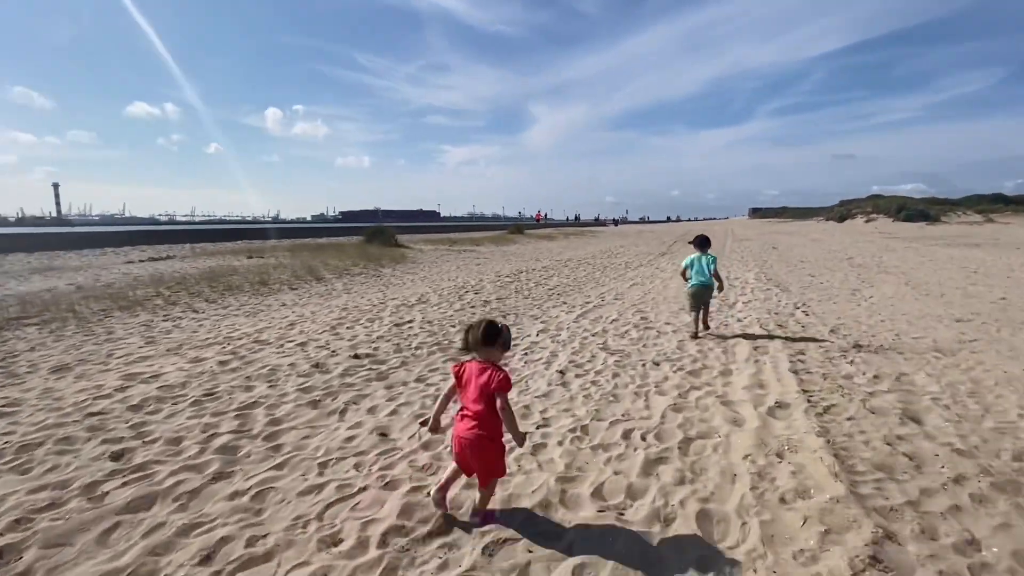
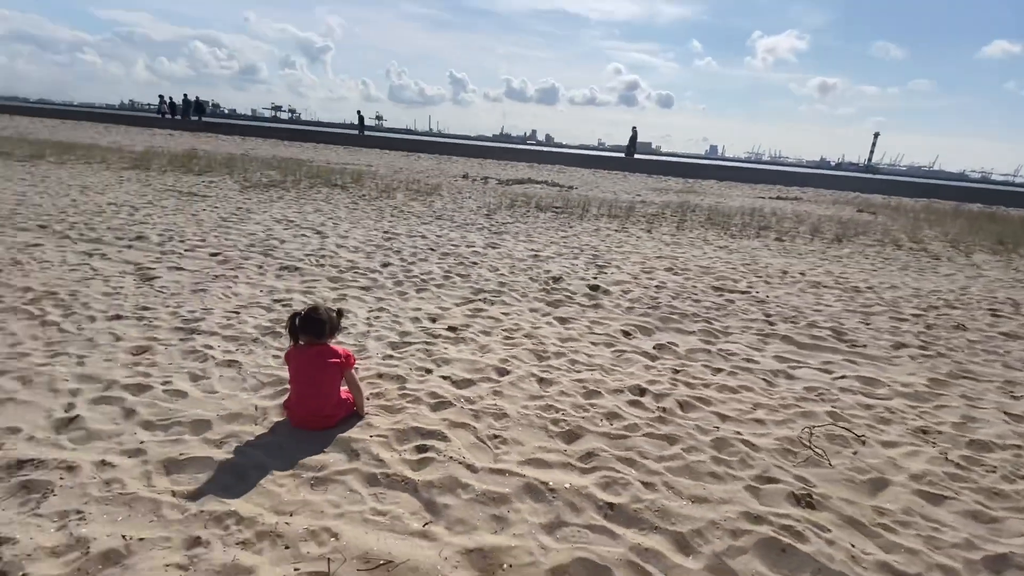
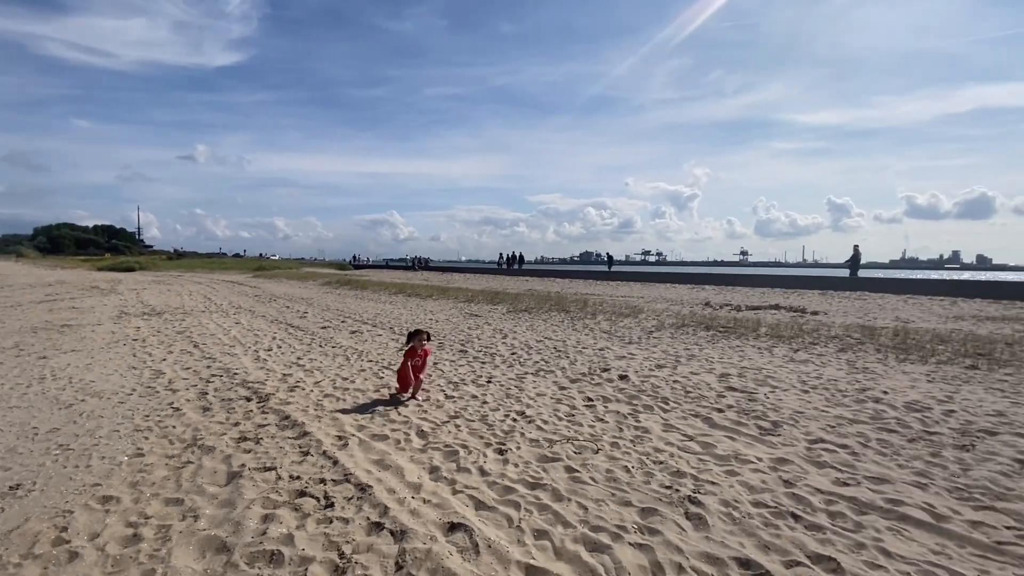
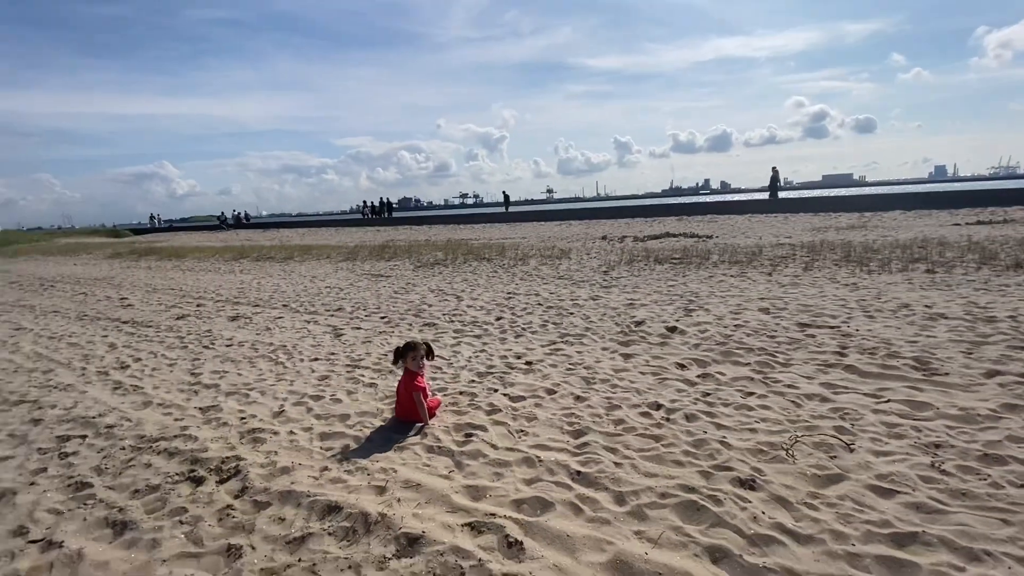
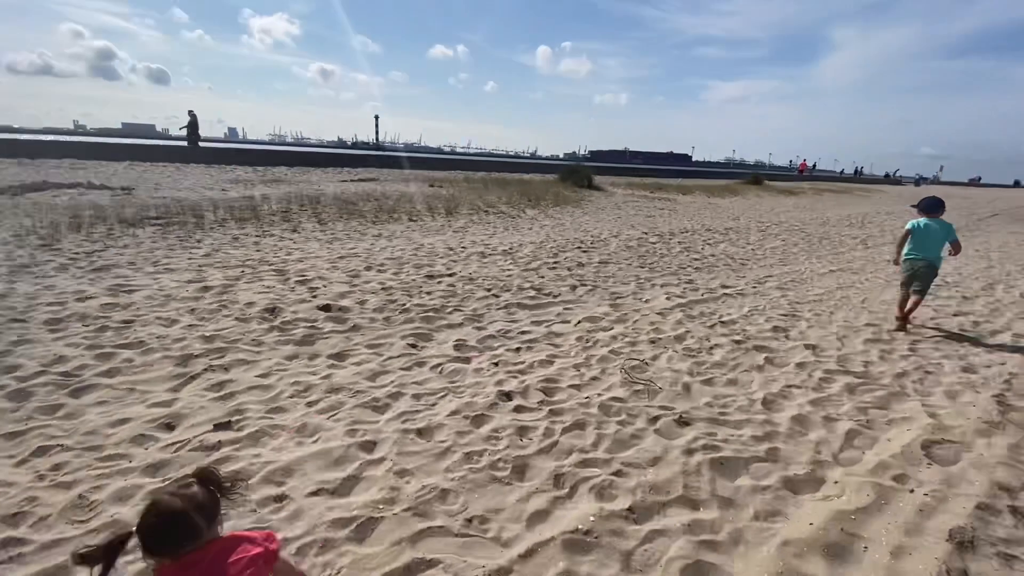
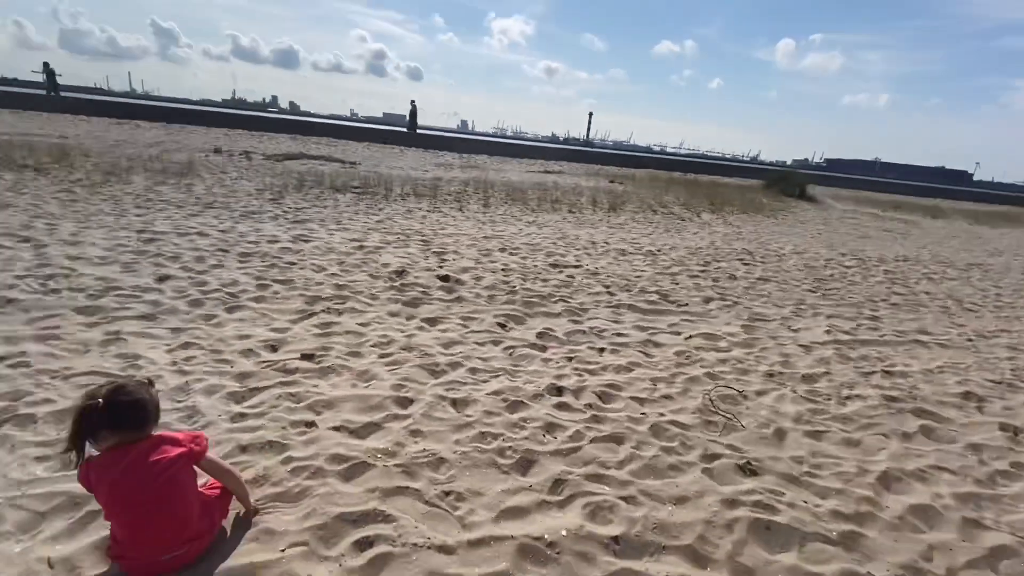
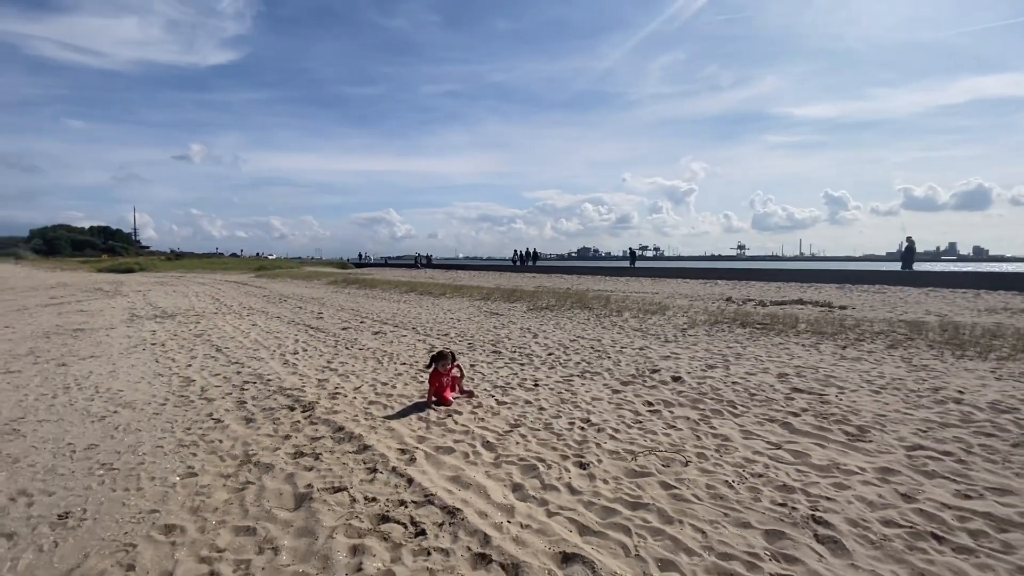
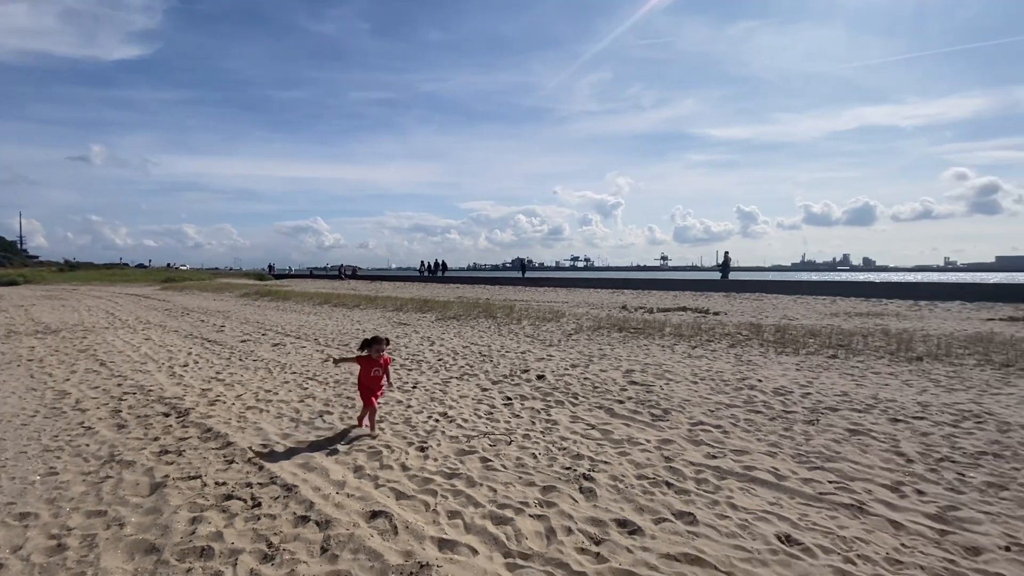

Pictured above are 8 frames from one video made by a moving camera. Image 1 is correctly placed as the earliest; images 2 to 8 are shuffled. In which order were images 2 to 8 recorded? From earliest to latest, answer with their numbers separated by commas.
5, 6, 2, 4, 7, 3, 8
